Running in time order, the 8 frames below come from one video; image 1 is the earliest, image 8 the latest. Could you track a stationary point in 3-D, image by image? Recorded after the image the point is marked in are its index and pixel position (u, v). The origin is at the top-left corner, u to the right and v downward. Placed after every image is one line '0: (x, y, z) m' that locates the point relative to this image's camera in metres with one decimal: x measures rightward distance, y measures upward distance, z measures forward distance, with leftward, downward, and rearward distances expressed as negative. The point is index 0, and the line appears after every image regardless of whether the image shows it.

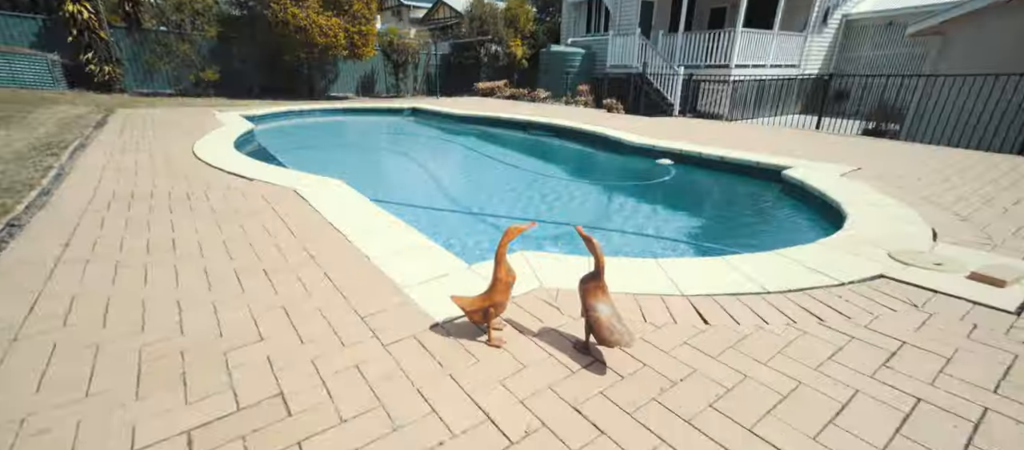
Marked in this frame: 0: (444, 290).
0: (-0.4, -0.4, +2.7) m
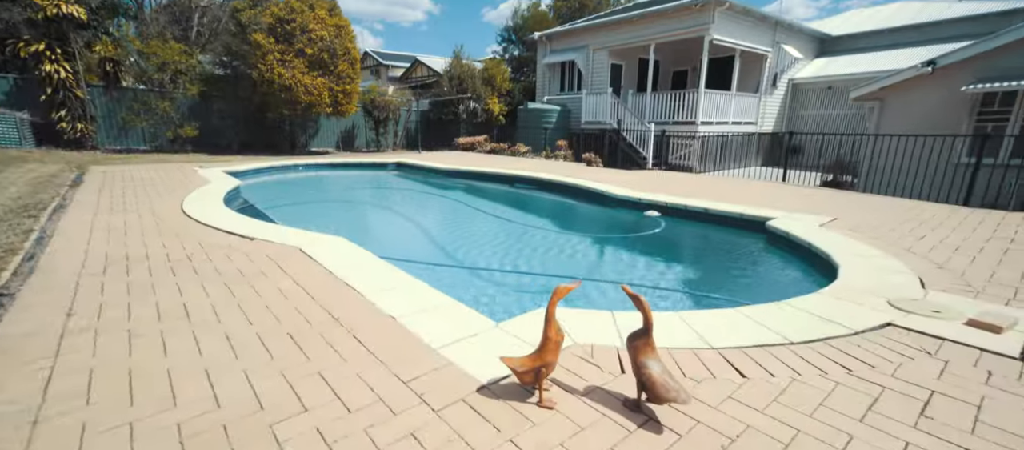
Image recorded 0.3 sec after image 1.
0: (-0.2, -0.7, +2.7) m
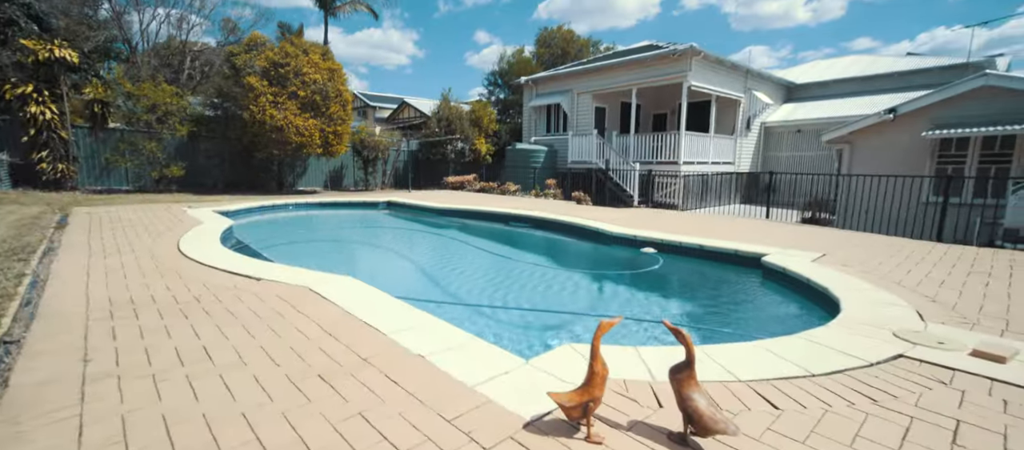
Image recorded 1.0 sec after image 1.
0: (0.0, -0.9, +2.7) m
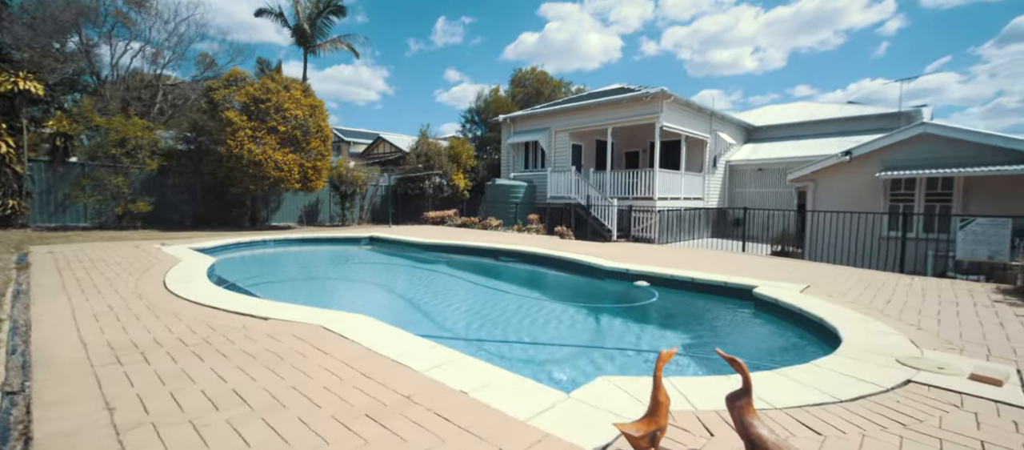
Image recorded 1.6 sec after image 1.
0: (+0.3, -1.2, +2.8) m
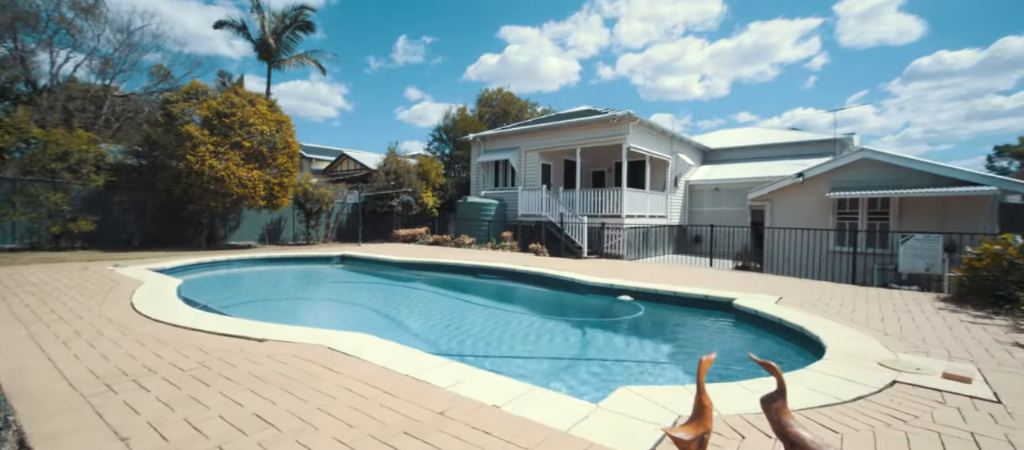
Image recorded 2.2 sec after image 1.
0: (+0.5, -1.2, +2.8) m
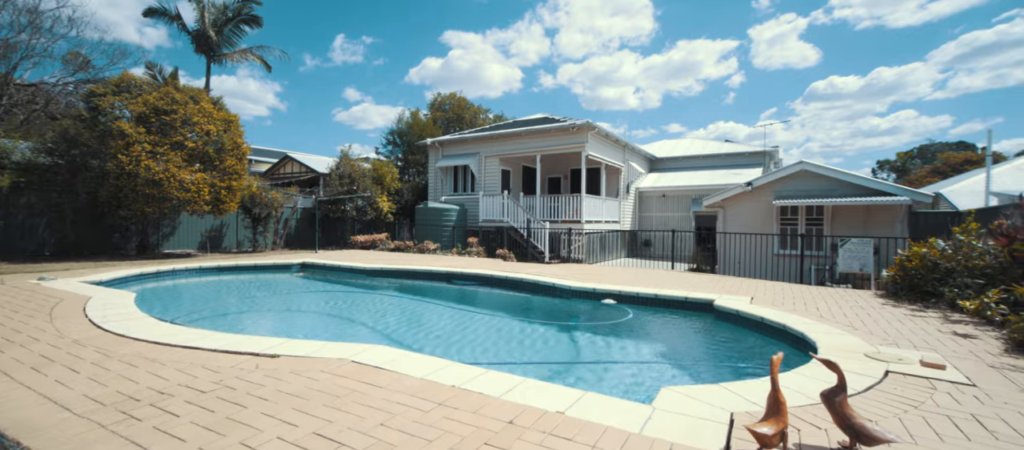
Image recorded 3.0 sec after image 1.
0: (+1.0, -1.3, +3.0) m
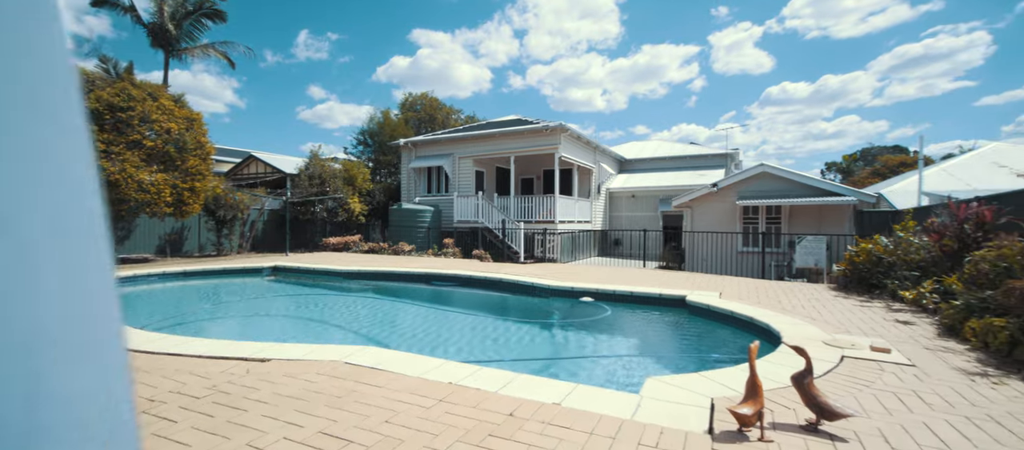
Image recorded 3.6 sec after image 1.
0: (+1.0, -1.3, +3.2) m
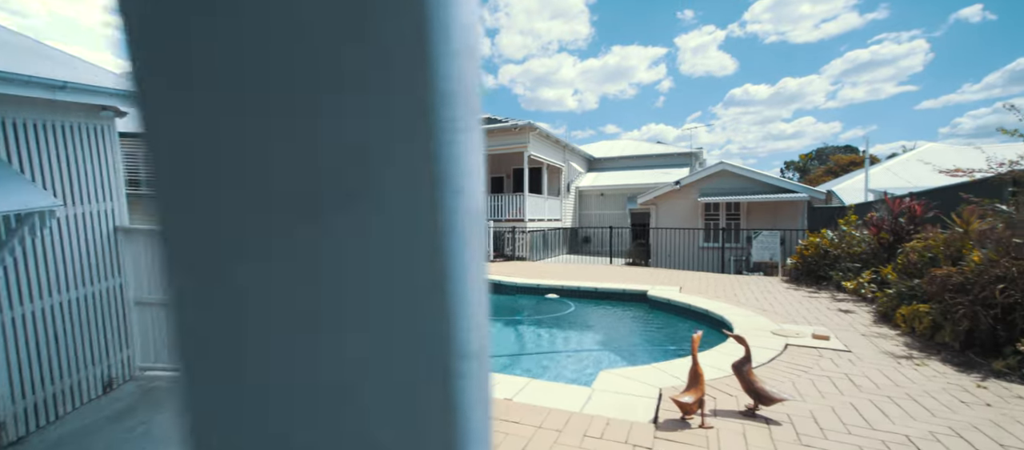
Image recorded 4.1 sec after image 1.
0: (+0.7, -1.3, +3.3) m
